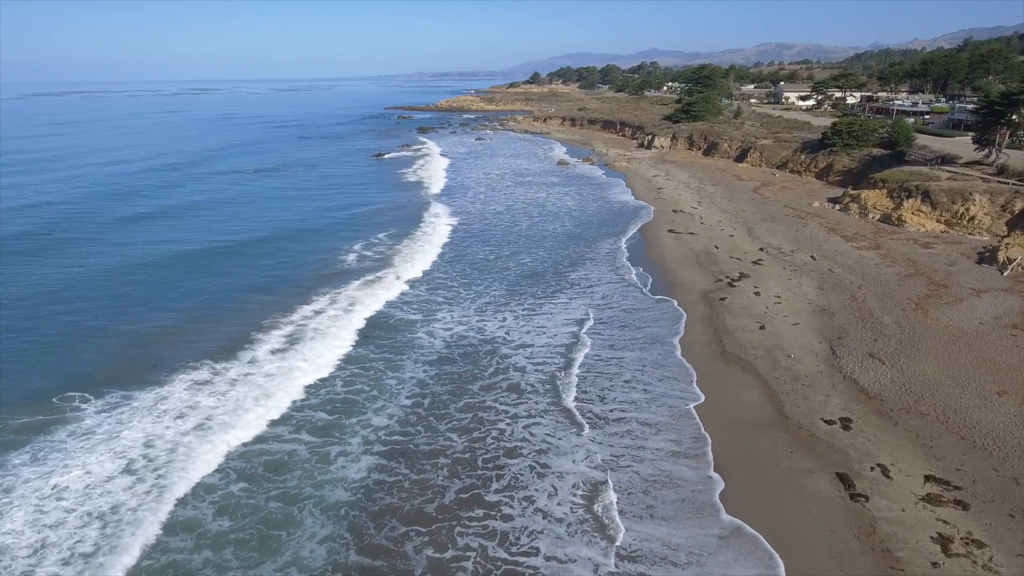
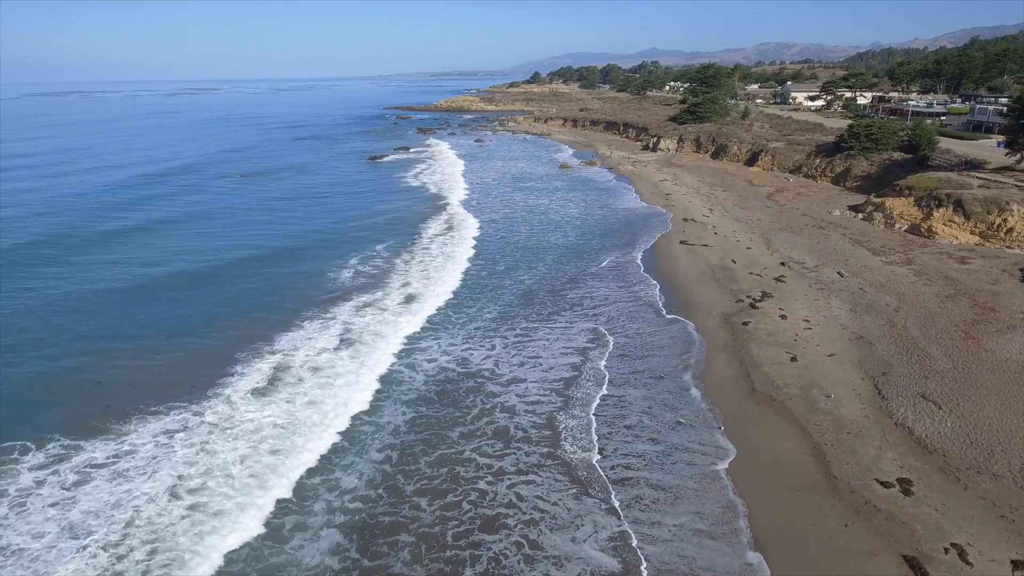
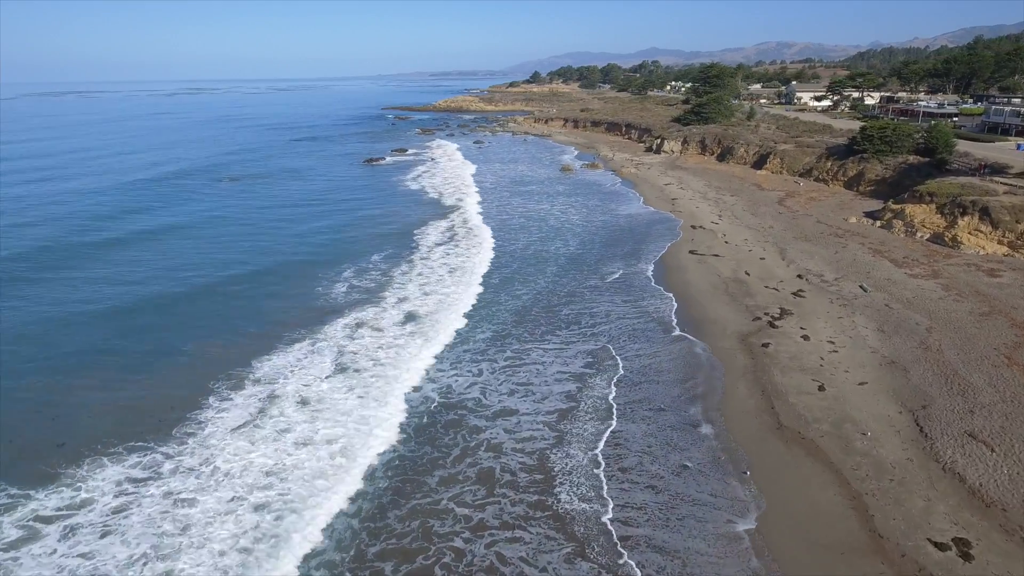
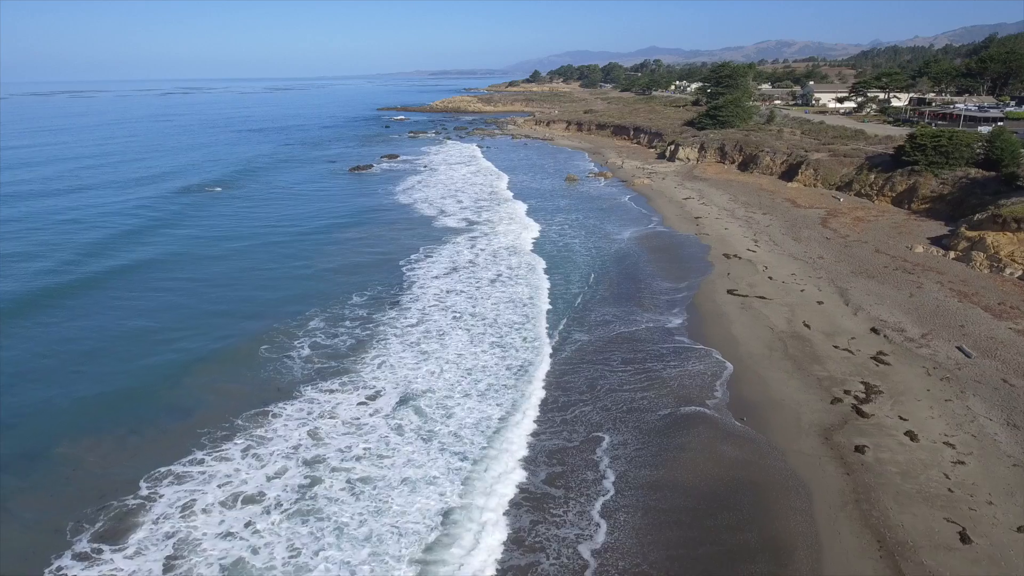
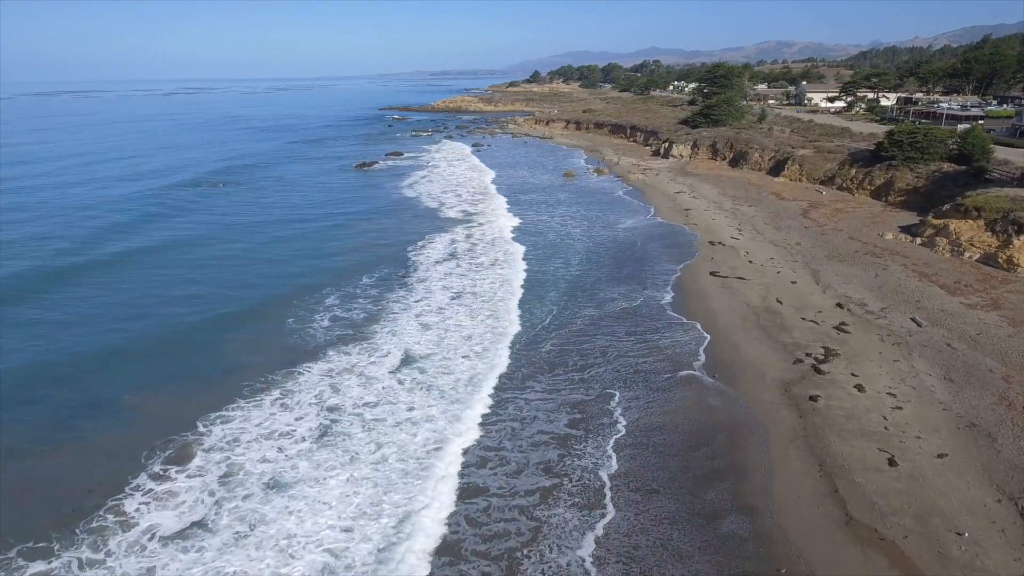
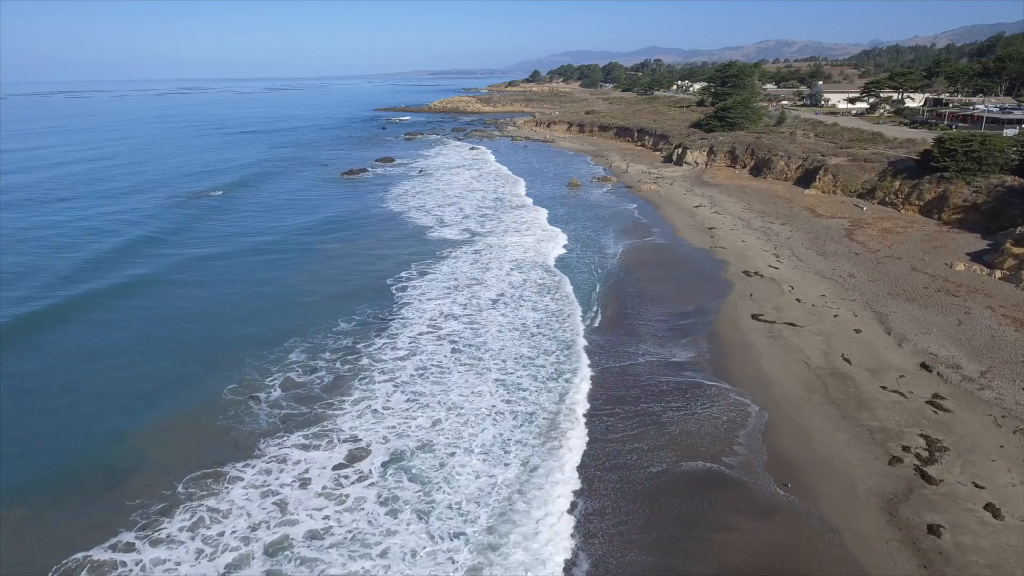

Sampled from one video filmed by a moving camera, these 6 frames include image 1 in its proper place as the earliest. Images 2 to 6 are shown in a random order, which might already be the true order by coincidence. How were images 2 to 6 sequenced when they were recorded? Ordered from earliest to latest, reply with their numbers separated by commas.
2, 3, 5, 4, 6
